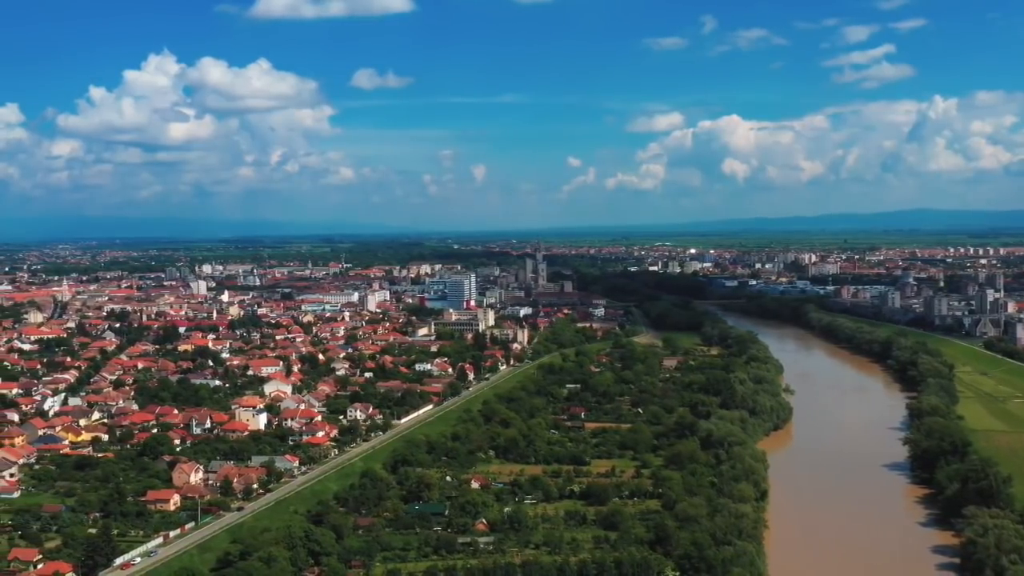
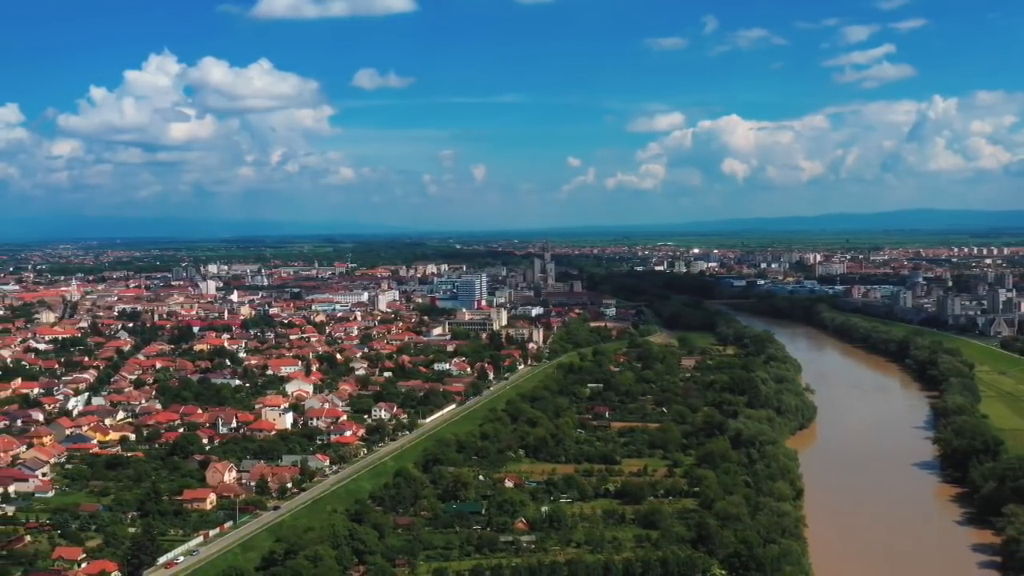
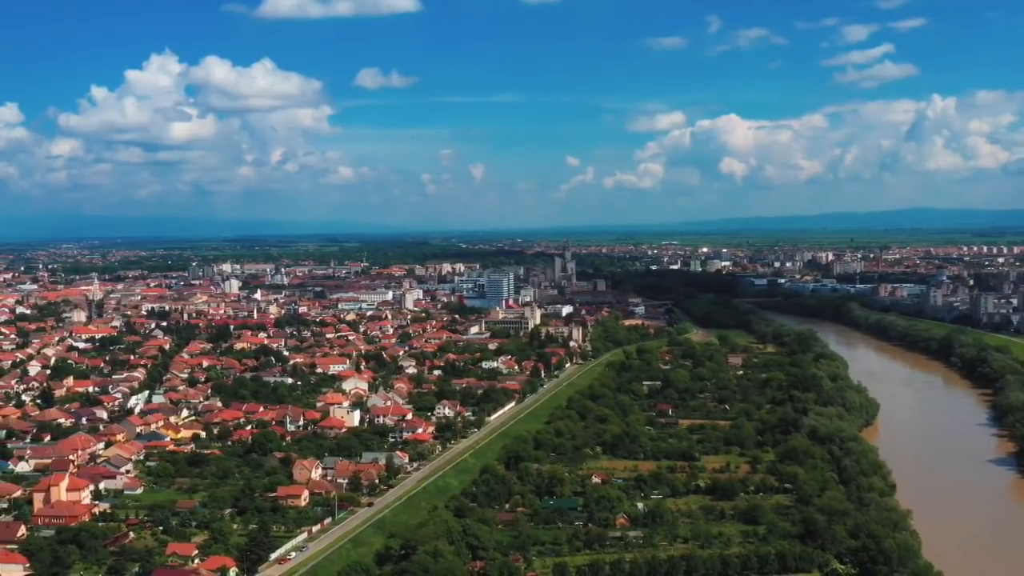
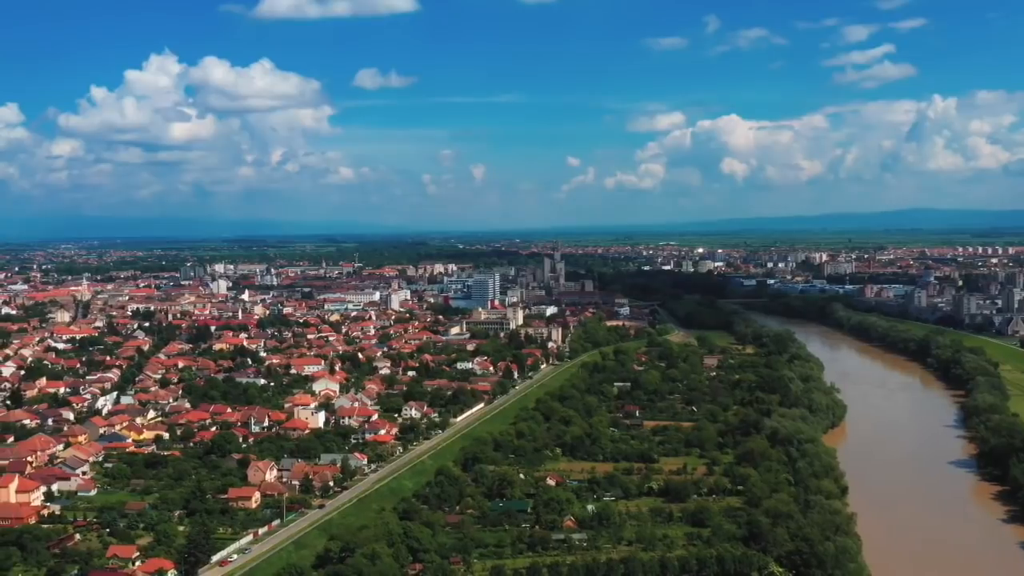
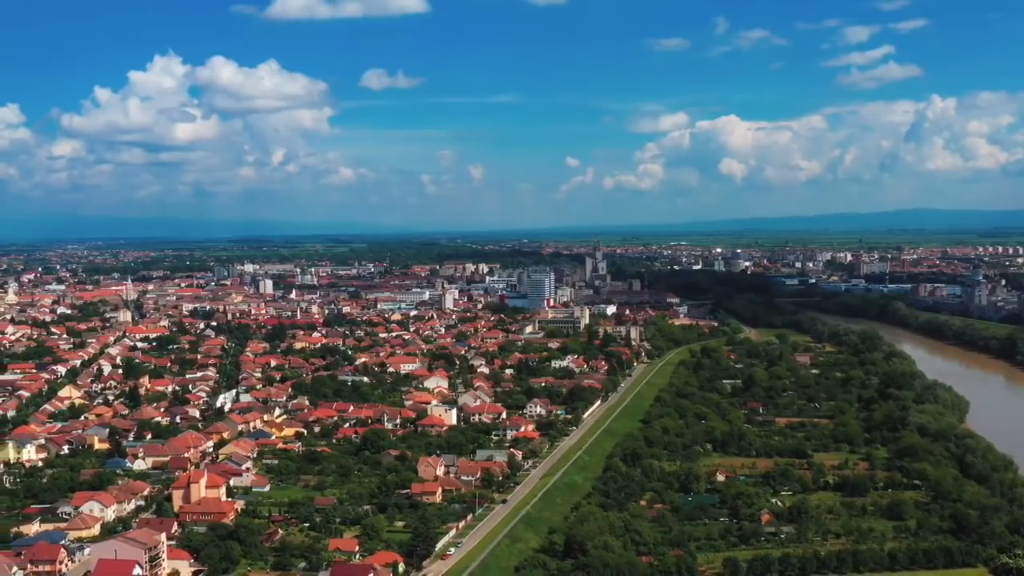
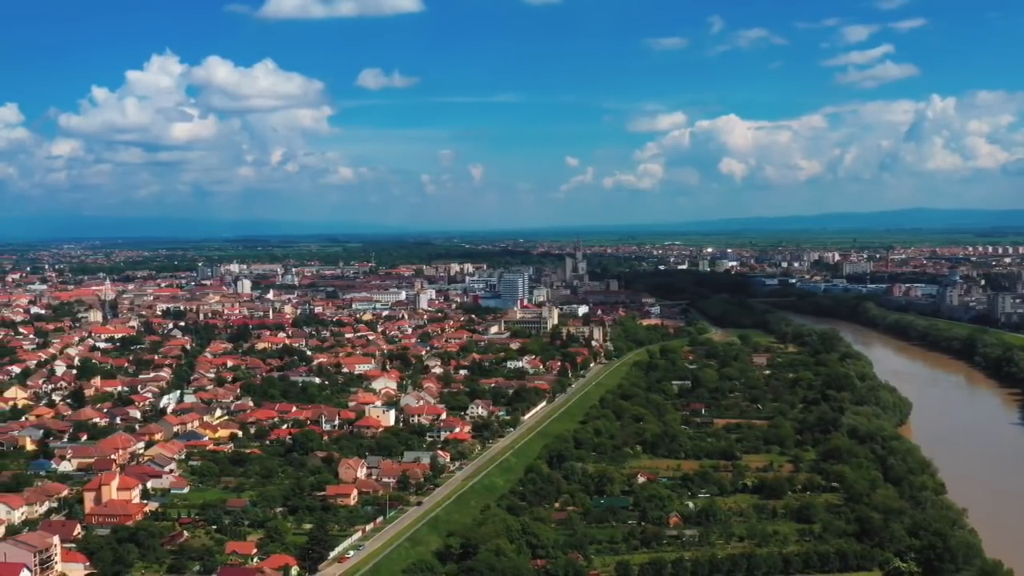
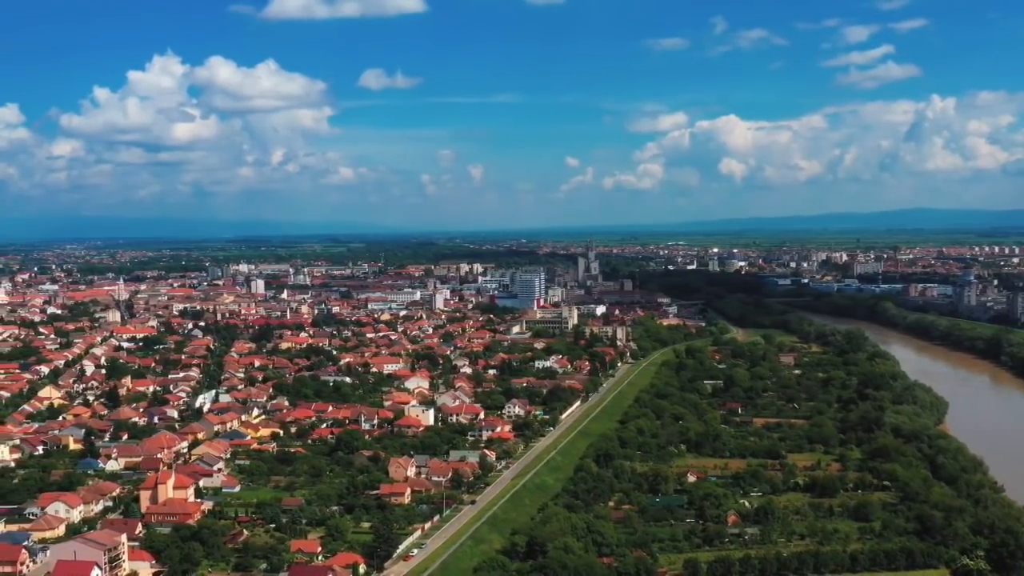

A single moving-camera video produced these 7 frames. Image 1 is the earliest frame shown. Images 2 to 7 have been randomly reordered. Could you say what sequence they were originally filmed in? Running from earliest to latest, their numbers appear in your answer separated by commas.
2, 4, 3, 6, 7, 5
